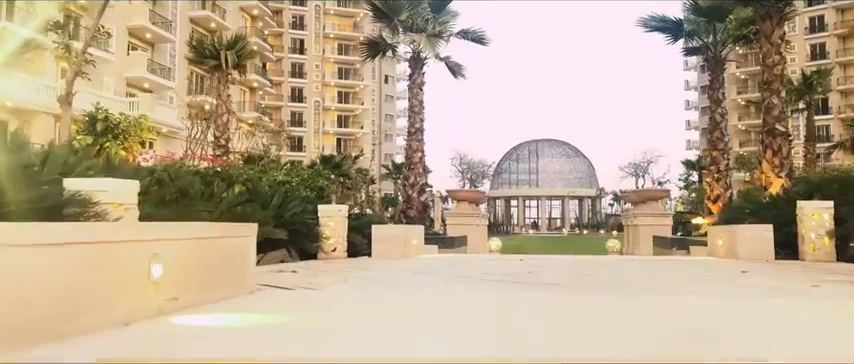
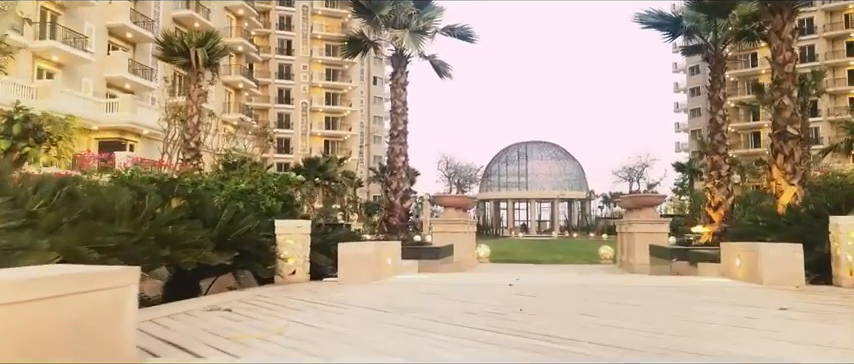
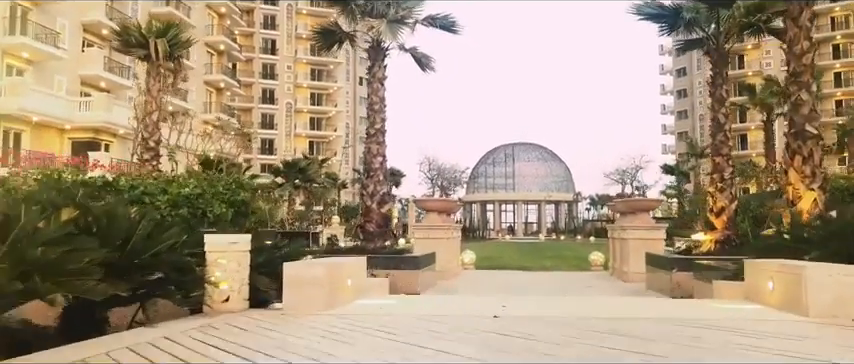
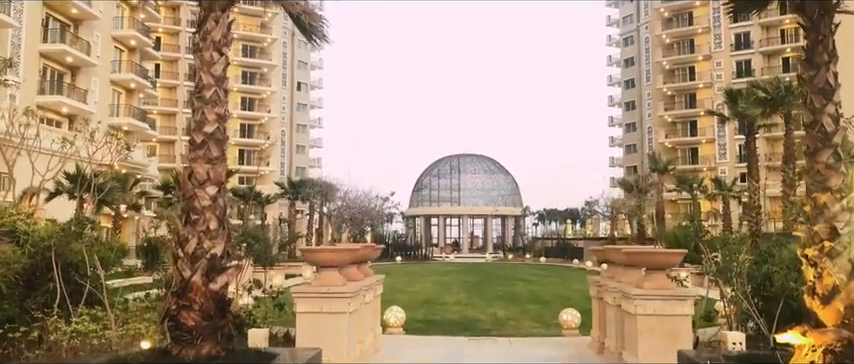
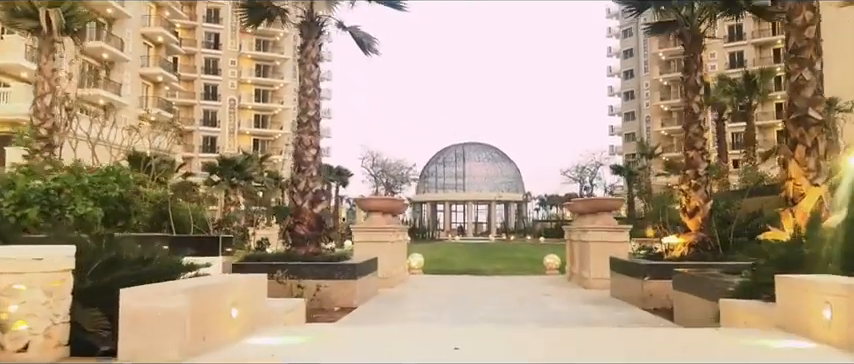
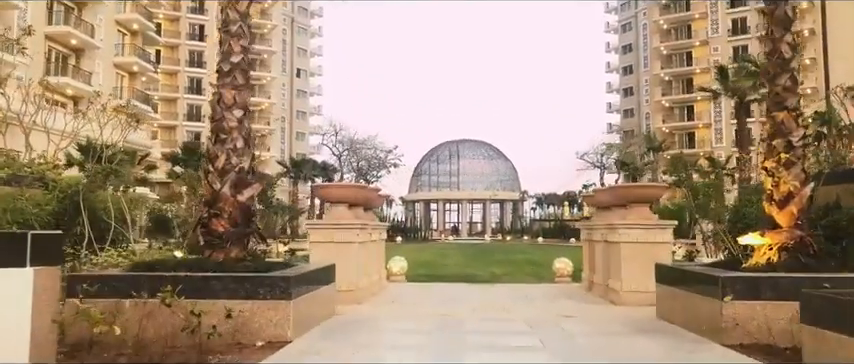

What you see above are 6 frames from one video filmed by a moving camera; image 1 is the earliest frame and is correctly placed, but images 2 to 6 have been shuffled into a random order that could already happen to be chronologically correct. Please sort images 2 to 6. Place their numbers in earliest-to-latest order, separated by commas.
2, 3, 5, 6, 4
